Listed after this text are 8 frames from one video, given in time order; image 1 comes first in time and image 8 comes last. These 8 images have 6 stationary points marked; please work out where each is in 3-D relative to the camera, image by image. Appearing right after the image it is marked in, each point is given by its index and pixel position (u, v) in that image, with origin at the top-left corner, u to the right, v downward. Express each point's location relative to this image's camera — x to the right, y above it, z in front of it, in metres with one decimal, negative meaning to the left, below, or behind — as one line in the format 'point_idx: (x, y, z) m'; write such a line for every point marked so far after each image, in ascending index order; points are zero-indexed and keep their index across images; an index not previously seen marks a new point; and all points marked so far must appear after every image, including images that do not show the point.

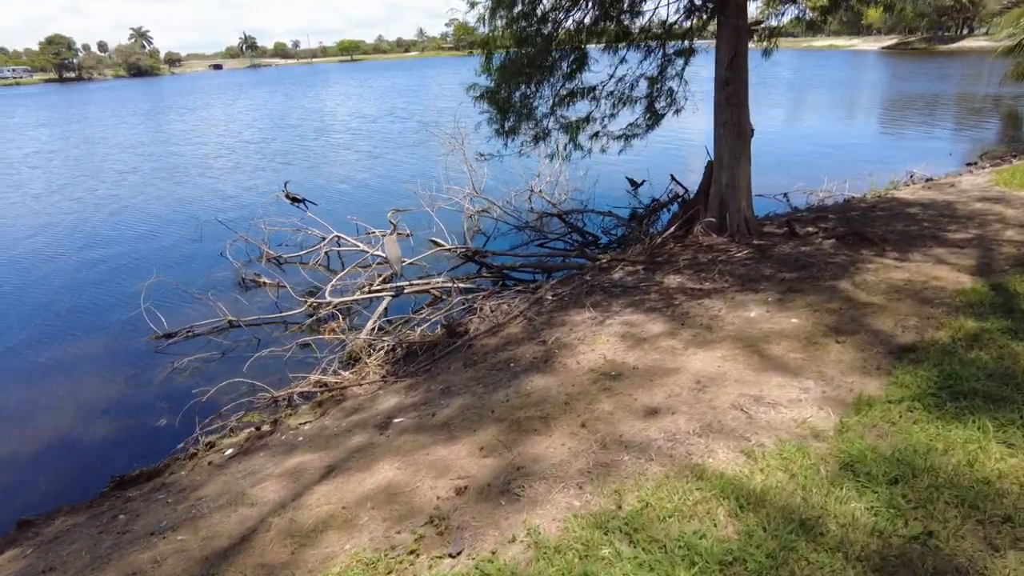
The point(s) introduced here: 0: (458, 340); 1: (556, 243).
0: (-0.5, -0.5, +6.1) m
1: (+0.7, +0.7, +10.4) m
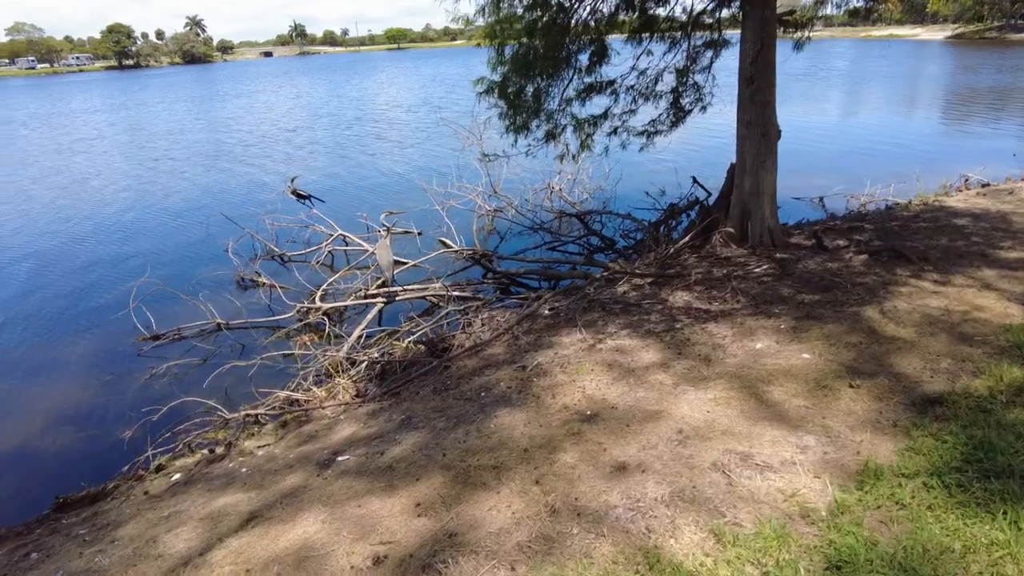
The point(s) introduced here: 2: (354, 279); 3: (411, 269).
0: (-0.7, -0.6, +5.6) m
1: (+0.9, +0.6, +9.8) m
2: (-2.1, +0.1, +8.4) m
3: (-1.4, +0.3, +8.8) m
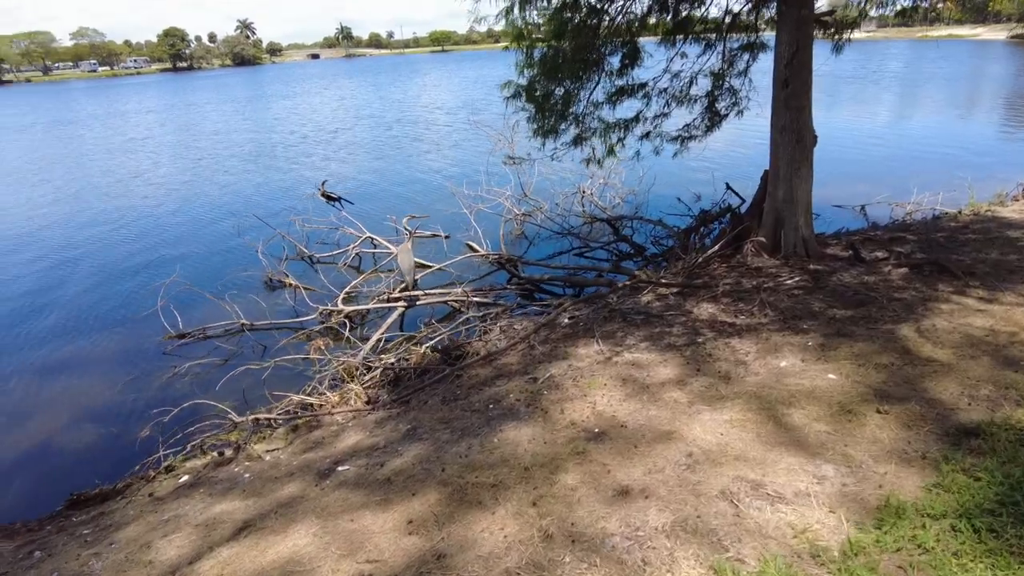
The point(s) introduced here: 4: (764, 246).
0: (-0.5, -0.7, +5.5) m
1: (+1.3, +0.5, +9.6) m
2: (-1.8, +0.1, +8.4) m
3: (-1.0, +0.2, +8.8) m
4: (+2.7, +0.4, +6.9) m
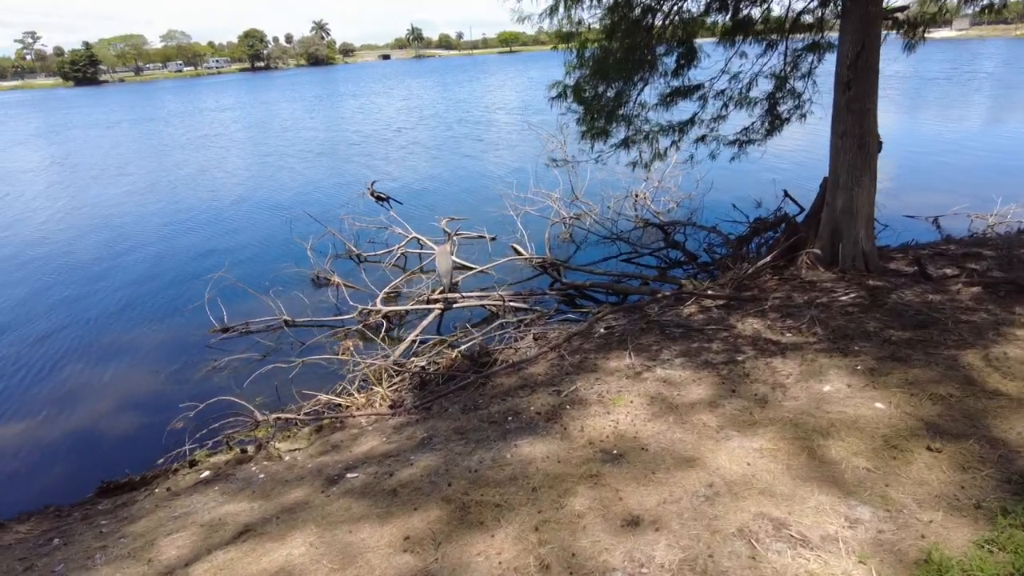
0: (-0.3, -0.7, +5.4) m
1: (+2.0, +0.4, +9.3) m
2: (-1.2, +0.1, +8.4) m
3: (-0.5, +0.2, +8.7) m
4: (+3.1, +0.3, +6.5) m
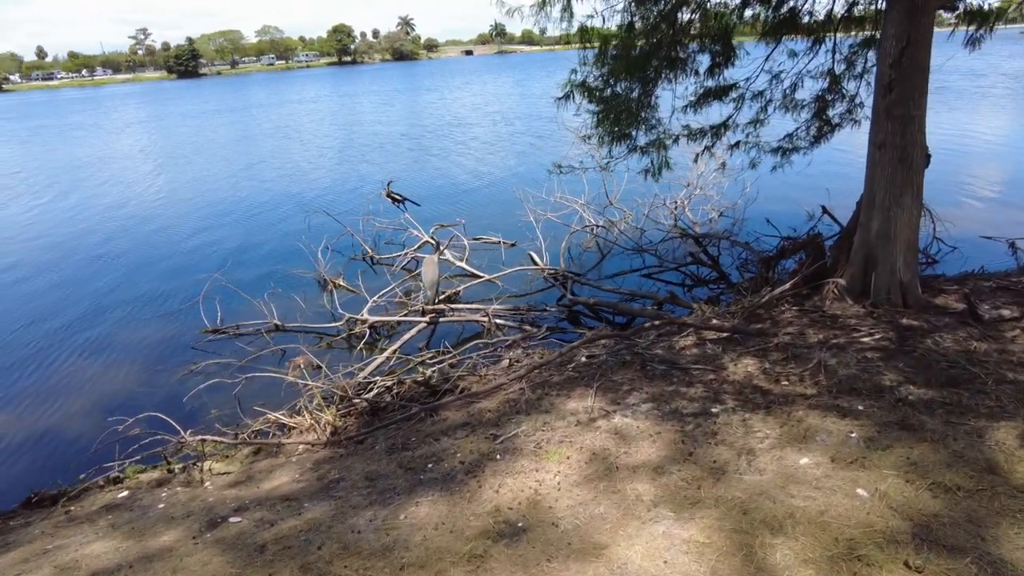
0: (-0.6, -0.9, +4.9) m
1: (+2.1, +0.2, +8.4) m
2: (-1.1, 0.0, +8.0) m
3: (-0.4, 0.0, +8.2) m
4: (+2.9, 0.0, +5.6) m
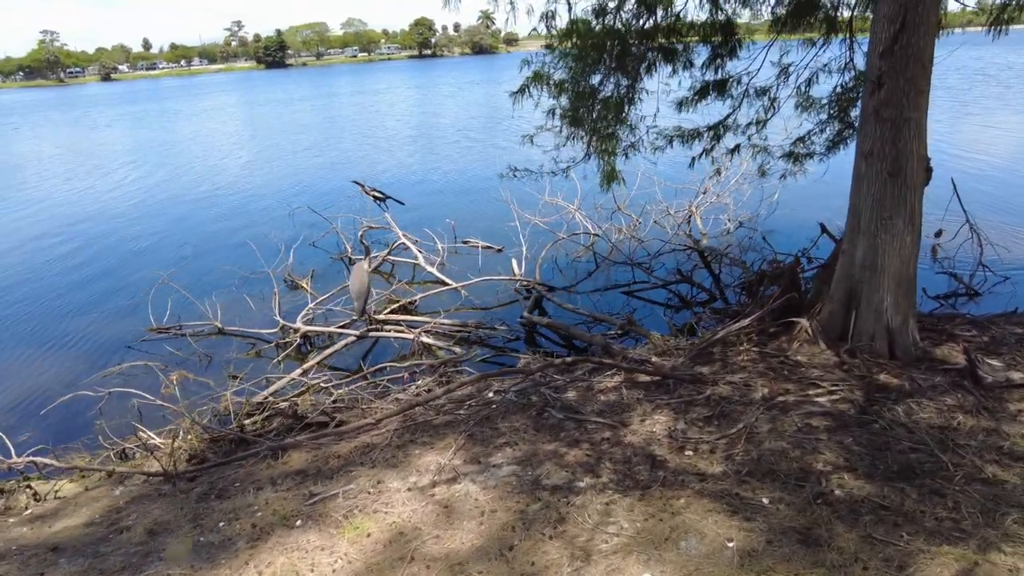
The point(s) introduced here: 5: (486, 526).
0: (-1.4, -1.0, +4.3) m
1: (+1.8, -0.1, +7.5) m
2: (-1.5, -0.1, +7.4) m
3: (-0.7, -0.1, +7.5) m
4: (+2.2, -0.3, +4.5) m
5: (-0.1, -1.1, +2.9) m
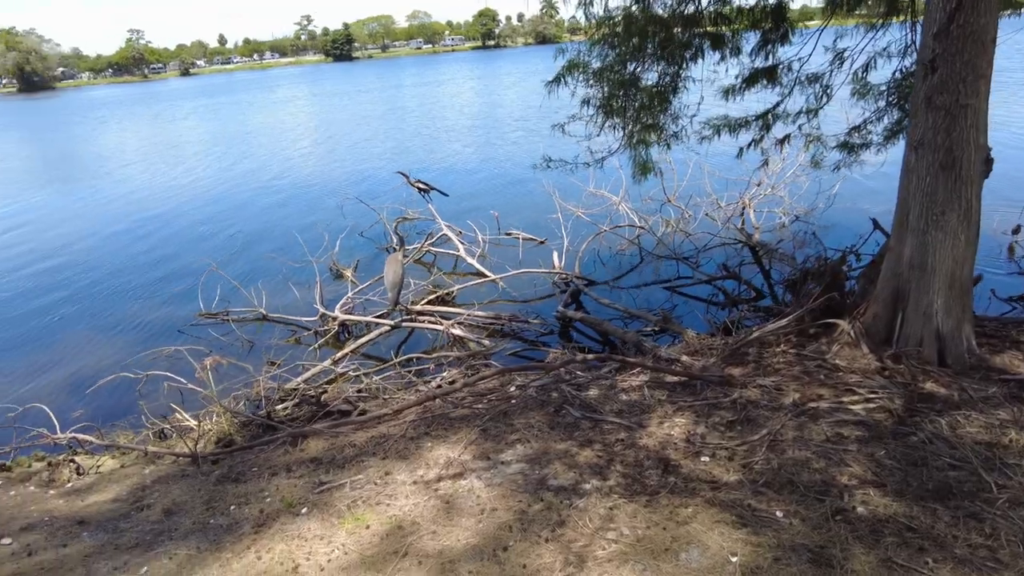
0: (-1.3, -0.9, +4.3) m
1: (+2.2, 0.0, +7.2) m
2: (-1.1, 0.0, +7.4) m
3: (-0.3, 0.0, +7.5) m
4: (+2.3, -0.3, +4.2) m
5: (-0.1, -1.1, +2.9) m
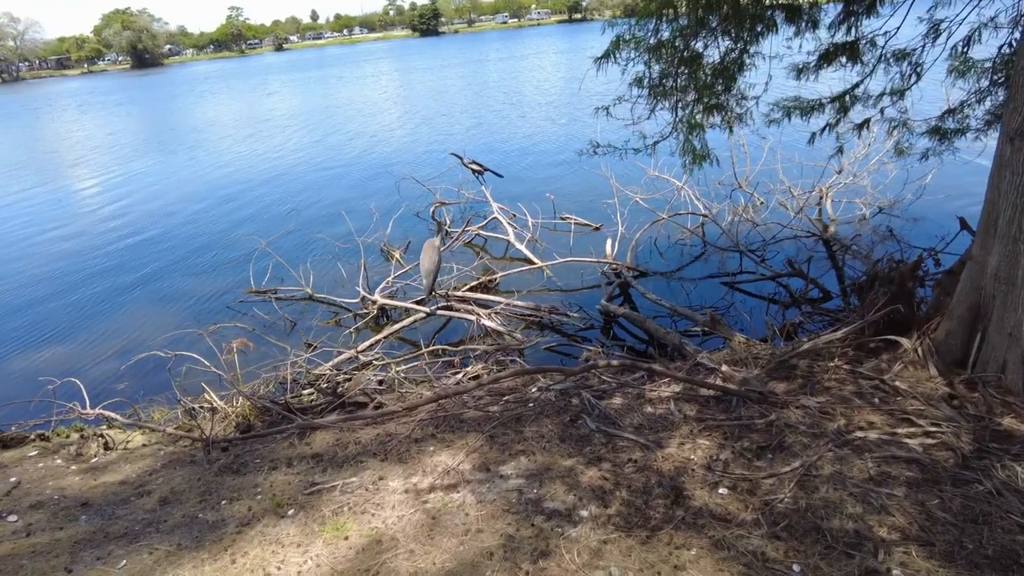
0: (-1.2, -0.8, +4.2) m
1: (+2.7, 0.0, +6.6) m
2: (-0.6, +0.2, +7.2) m
3: (+0.2, +0.2, +7.2) m
4: (+2.4, -0.4, +3.7) m
5: (-0.2, -1.1, +2.7) m
